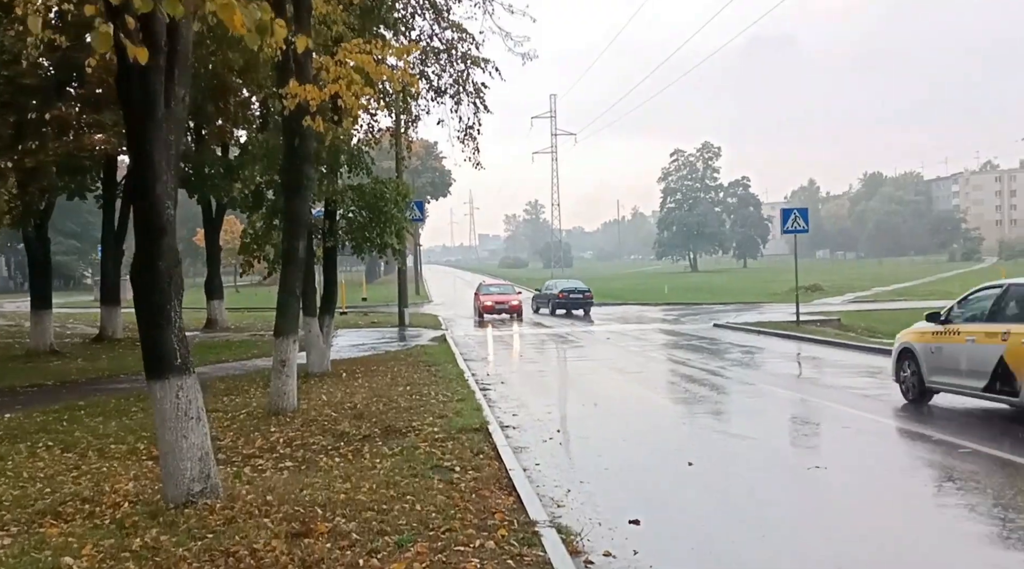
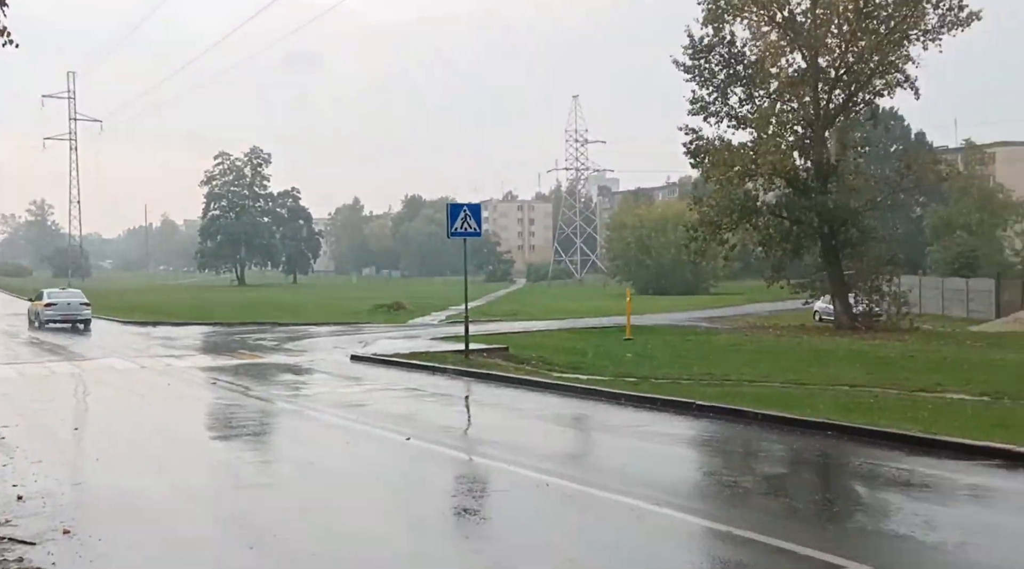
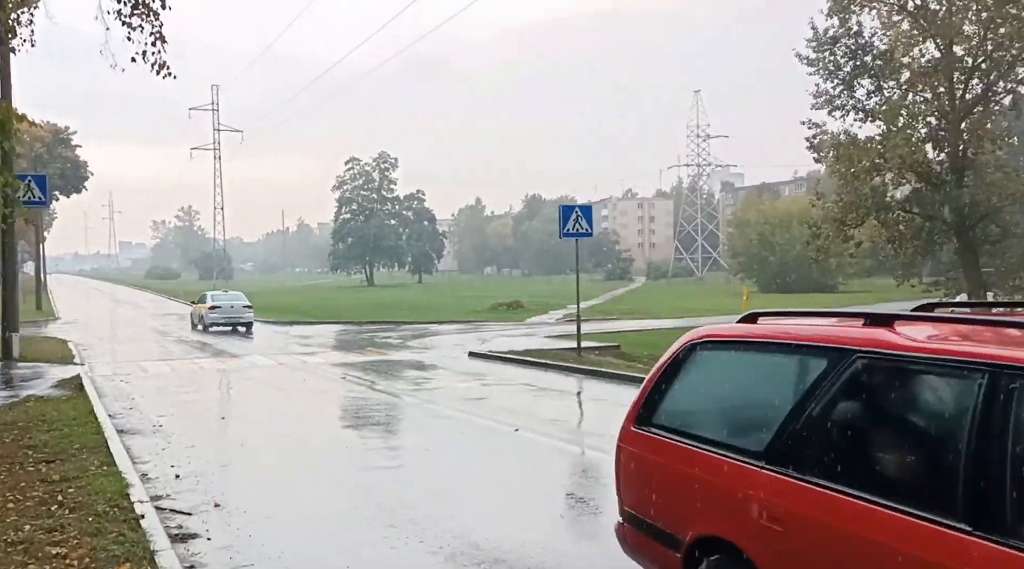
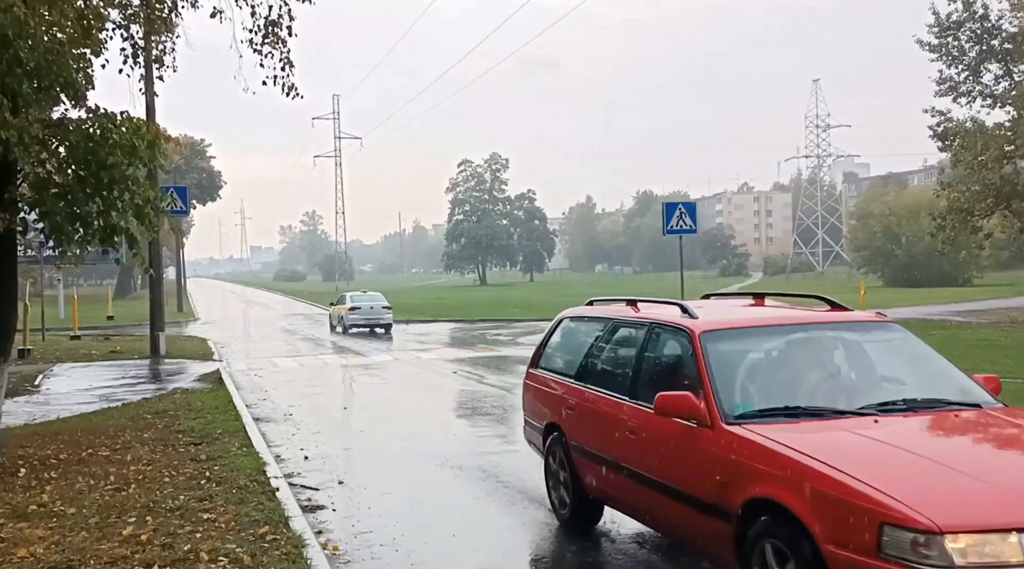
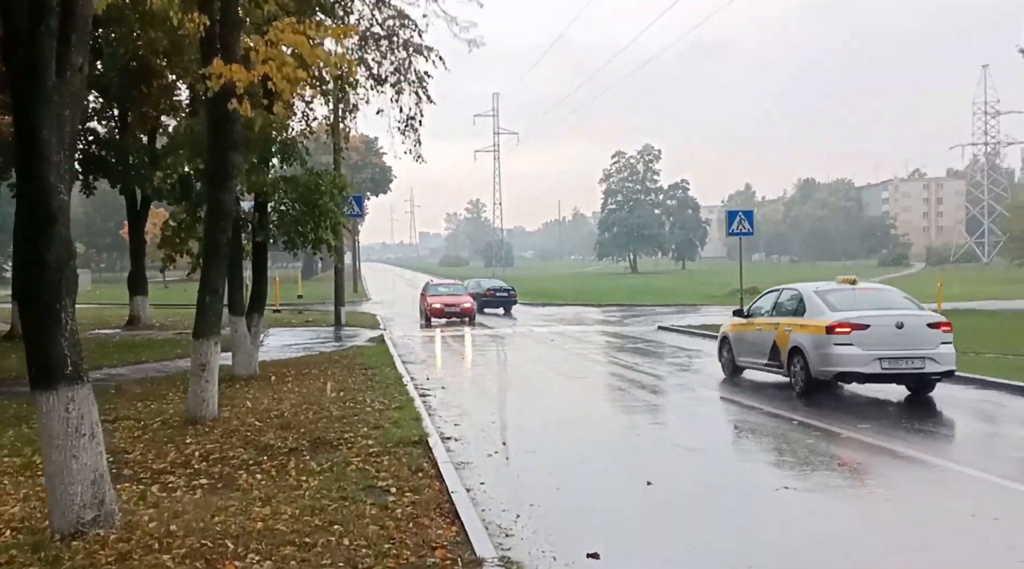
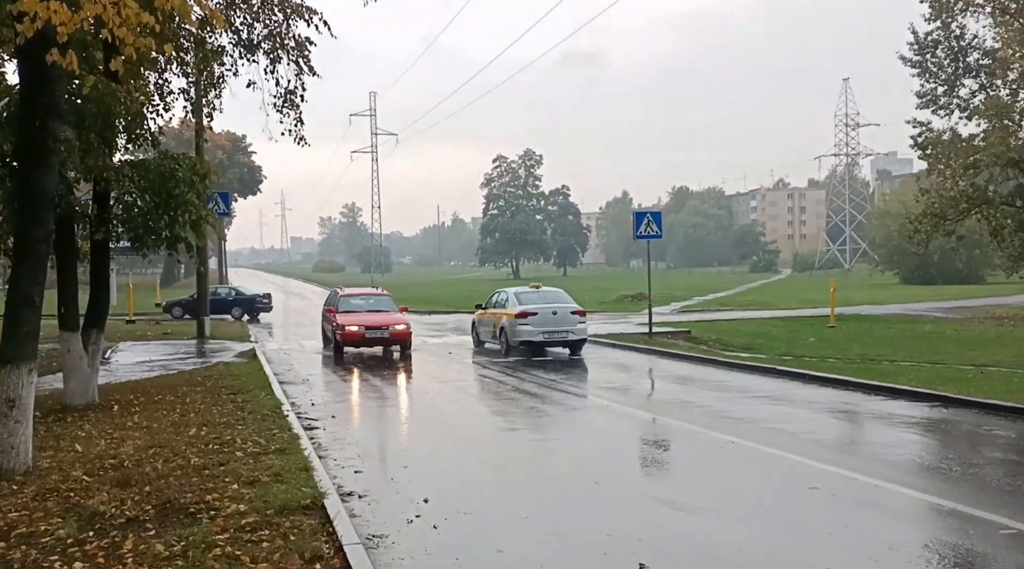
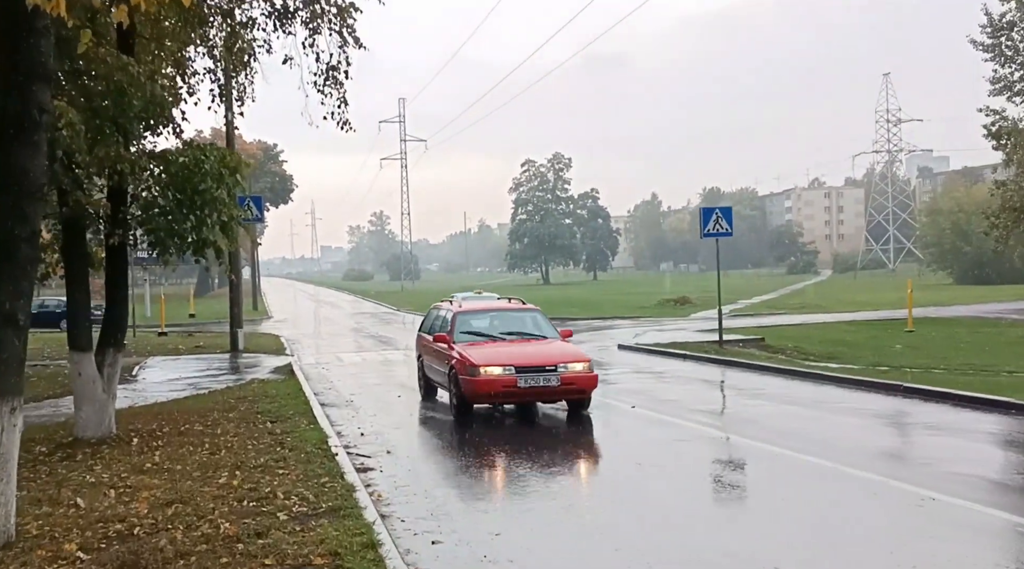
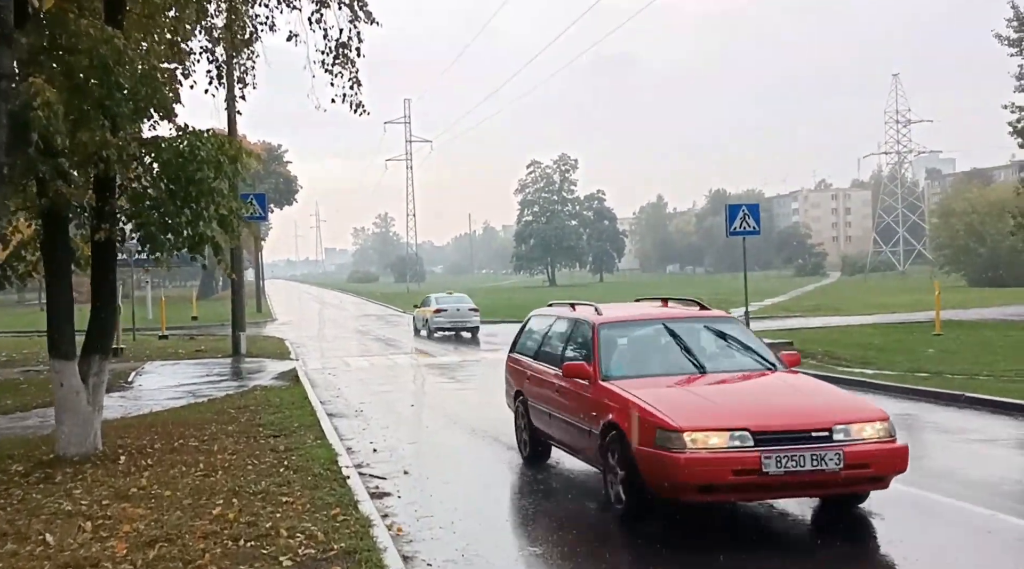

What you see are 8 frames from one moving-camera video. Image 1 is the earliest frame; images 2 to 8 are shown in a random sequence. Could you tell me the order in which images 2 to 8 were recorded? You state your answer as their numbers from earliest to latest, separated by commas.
5, 6, 7, 8, 4, 3, 2
